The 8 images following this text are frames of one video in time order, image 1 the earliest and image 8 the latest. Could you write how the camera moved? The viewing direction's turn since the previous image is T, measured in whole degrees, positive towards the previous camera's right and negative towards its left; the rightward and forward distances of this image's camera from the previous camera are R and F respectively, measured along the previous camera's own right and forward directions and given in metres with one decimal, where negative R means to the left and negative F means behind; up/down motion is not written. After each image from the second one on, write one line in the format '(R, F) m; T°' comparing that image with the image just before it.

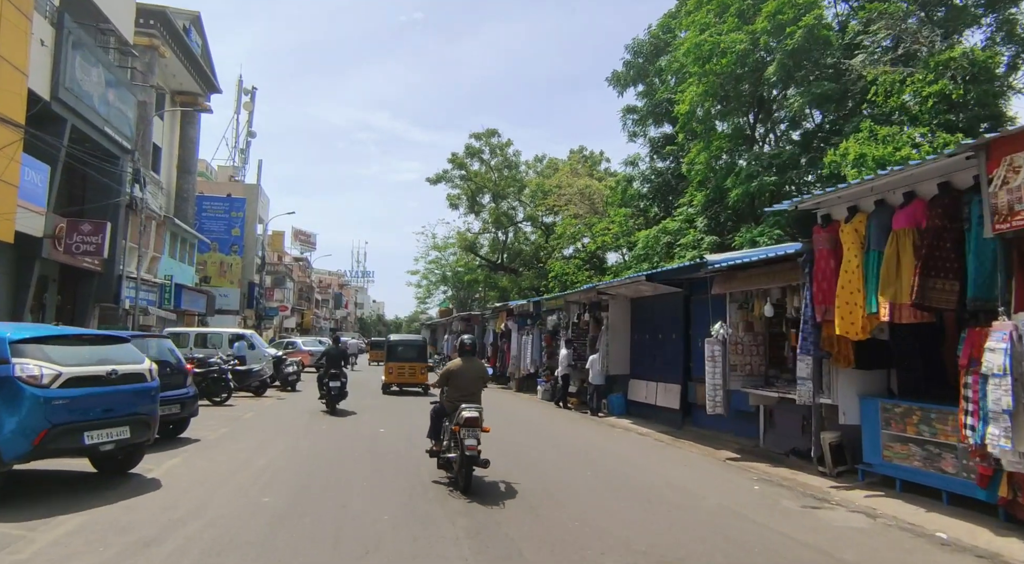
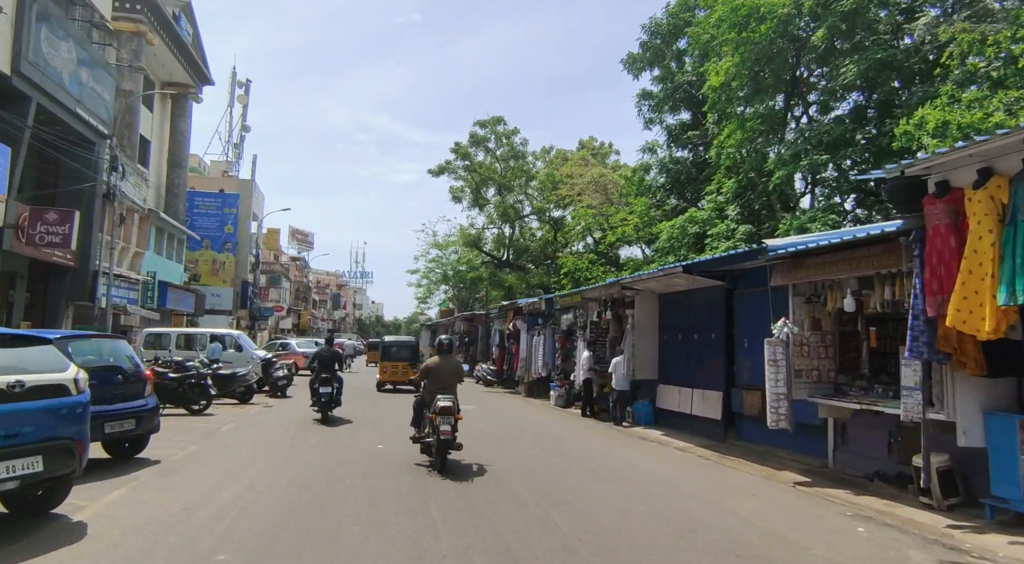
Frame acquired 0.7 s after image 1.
(-0.3, +1.7) m; 0°
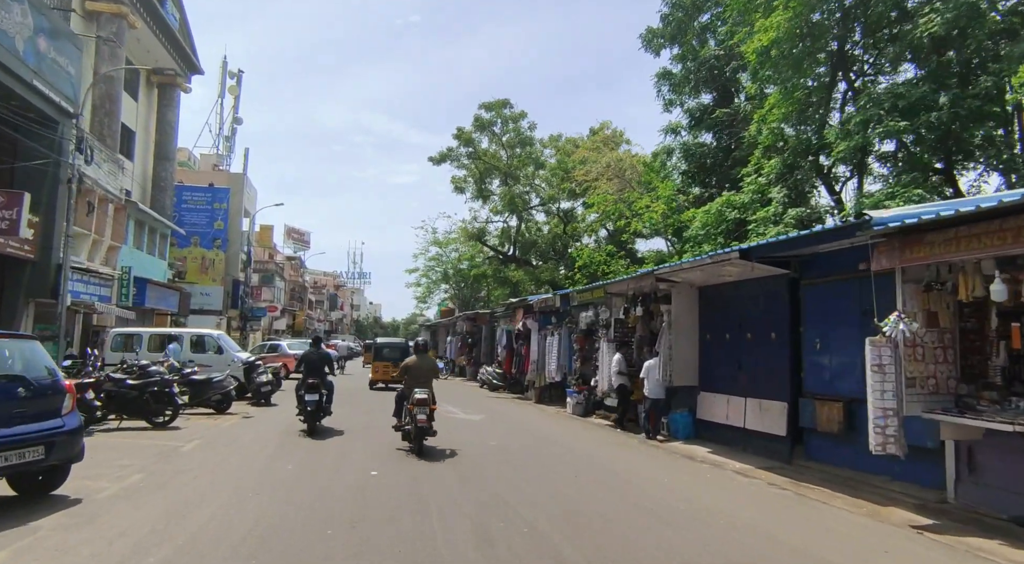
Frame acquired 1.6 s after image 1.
(-0.3, +2.0) m; 0°
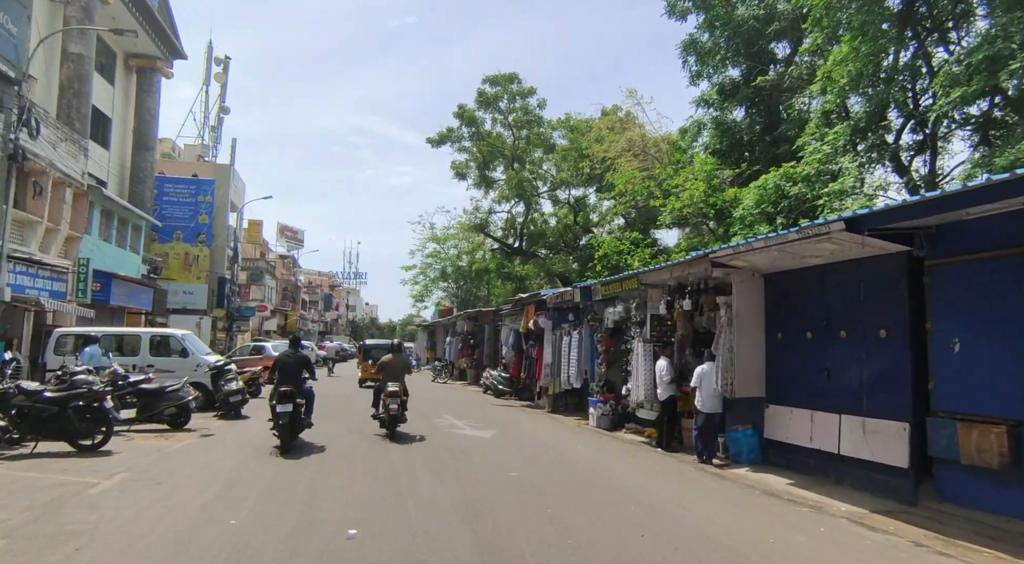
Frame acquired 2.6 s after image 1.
(-0.4, +2.4) m; 0°
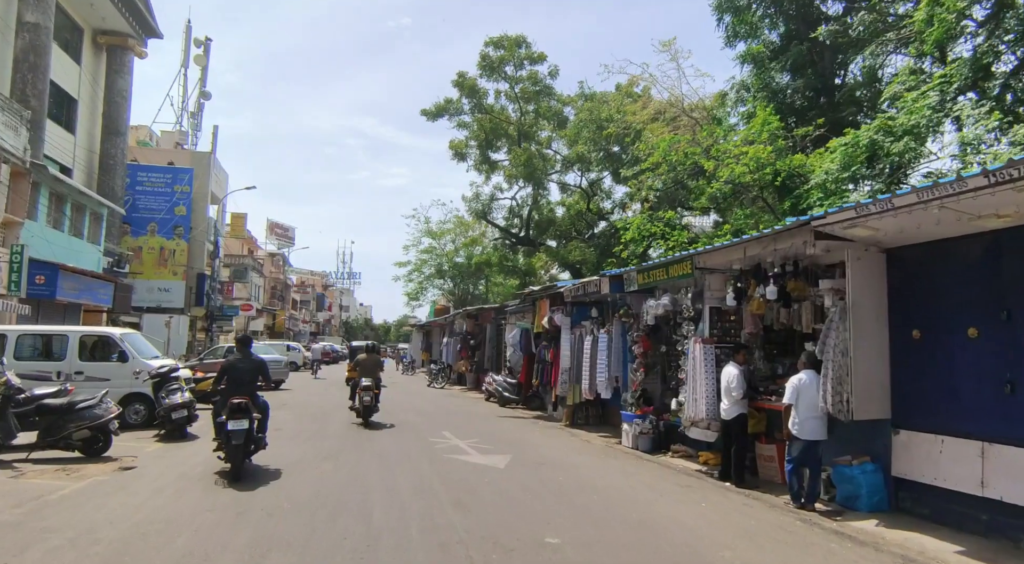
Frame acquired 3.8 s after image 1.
(-0.4, +2.8) m; 0°
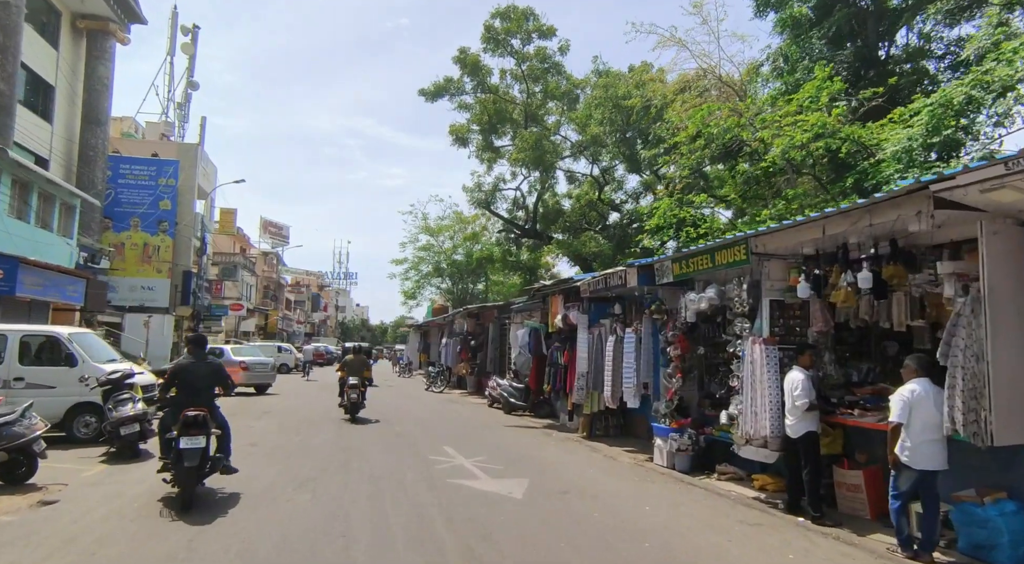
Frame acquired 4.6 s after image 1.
(-0.3, +1.7) m; 0°
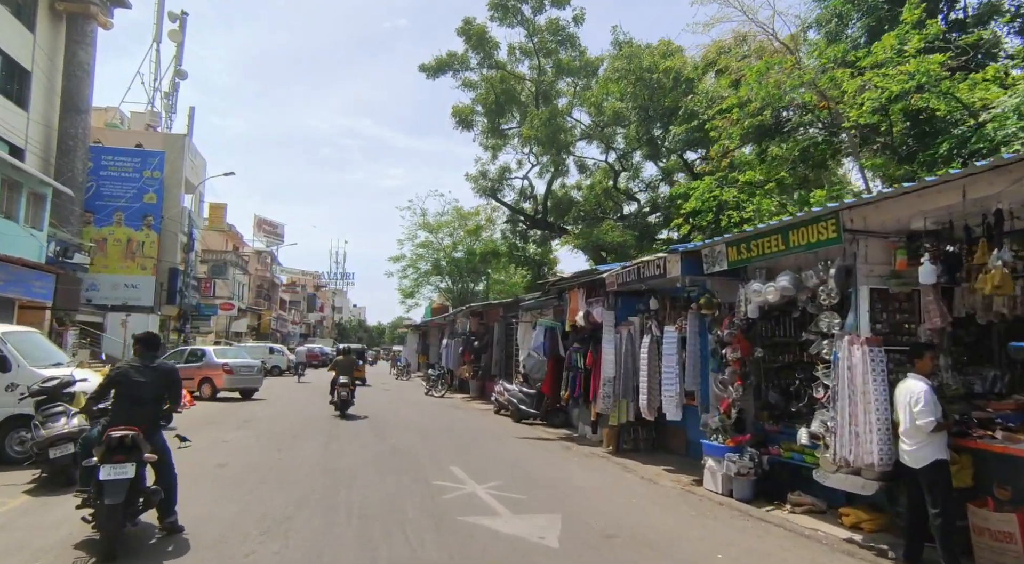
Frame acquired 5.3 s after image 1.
(-0.3, +1.7) m; 0°
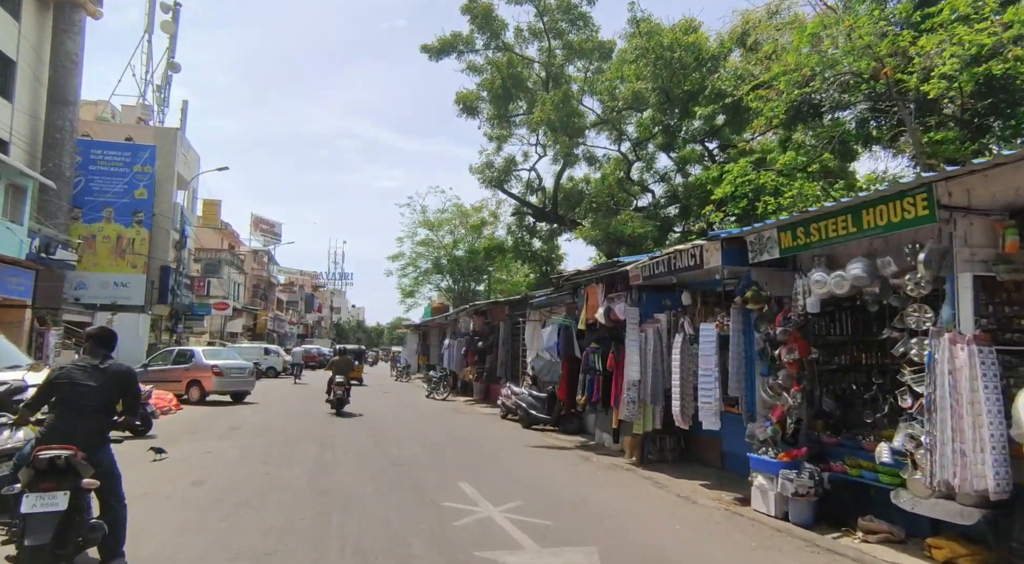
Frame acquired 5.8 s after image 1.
(-0.2, +1.1) m; 0°
